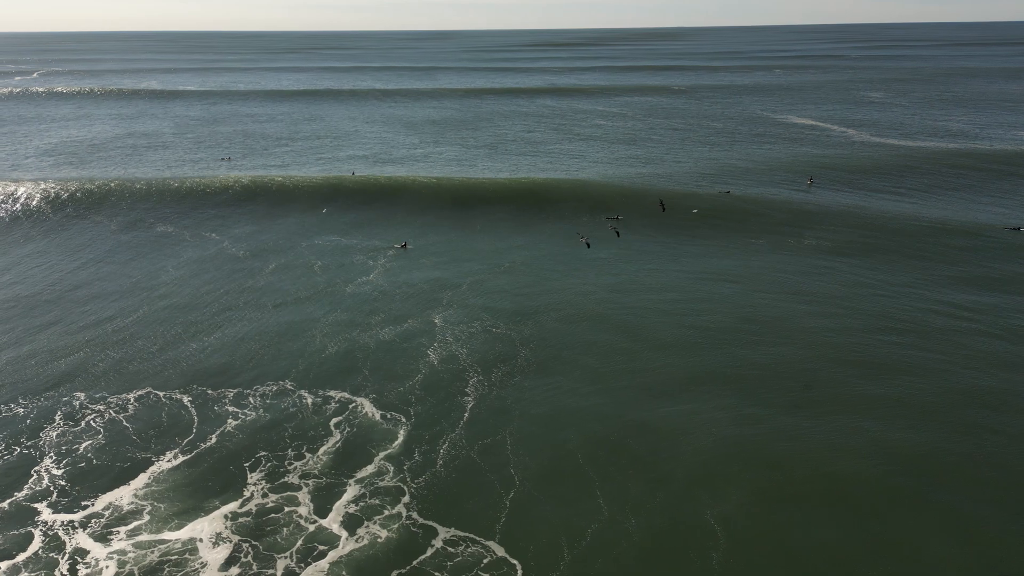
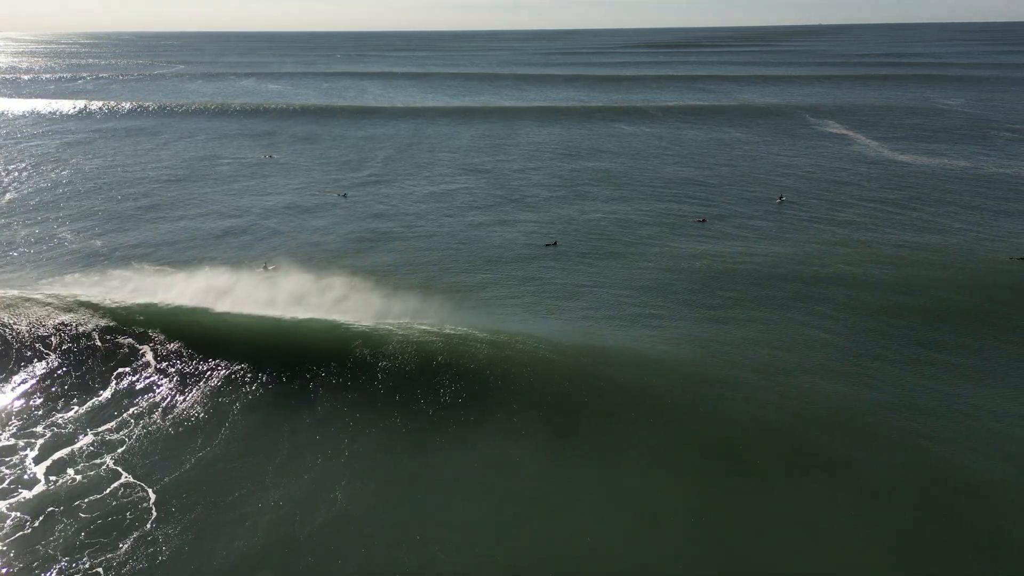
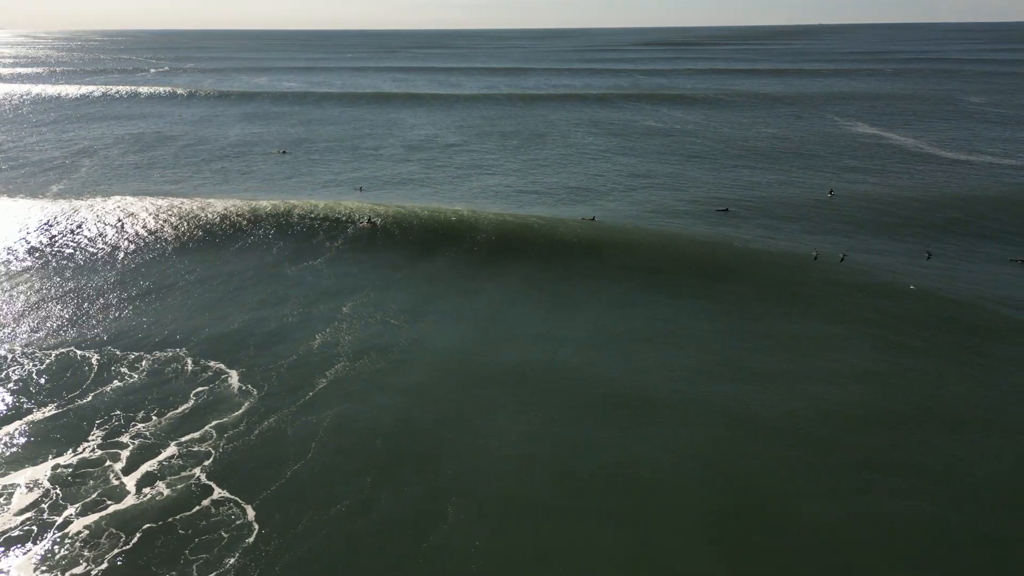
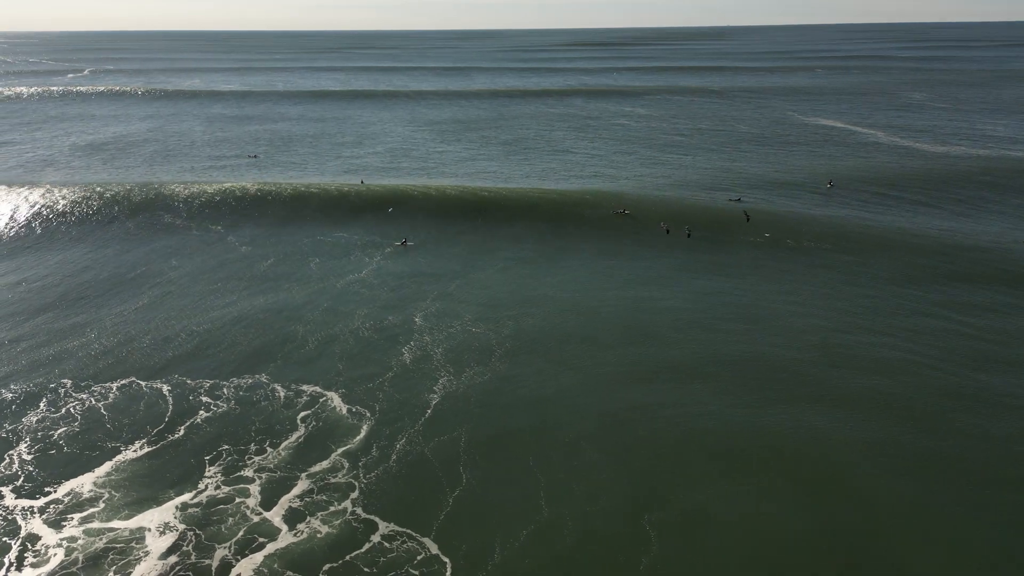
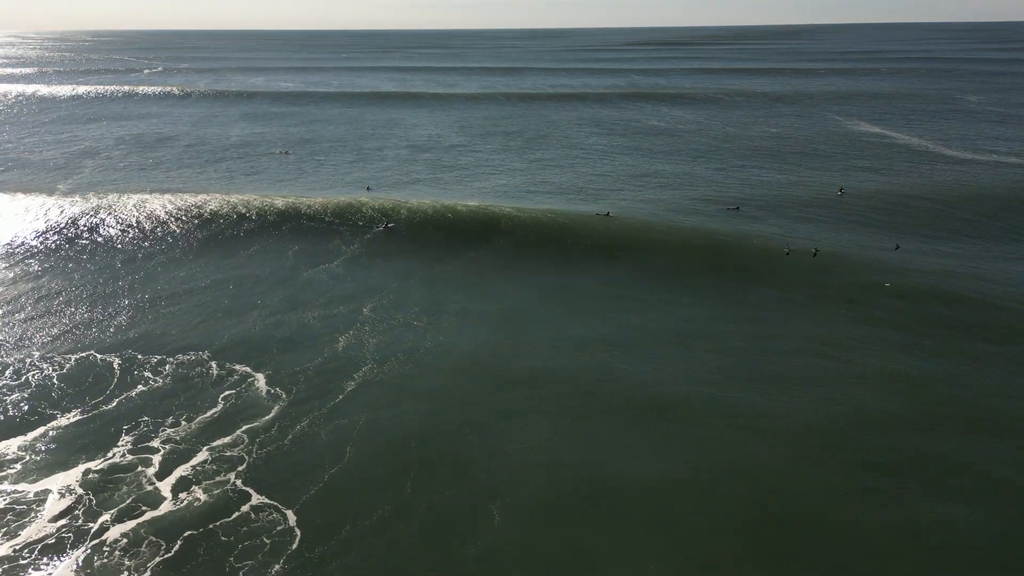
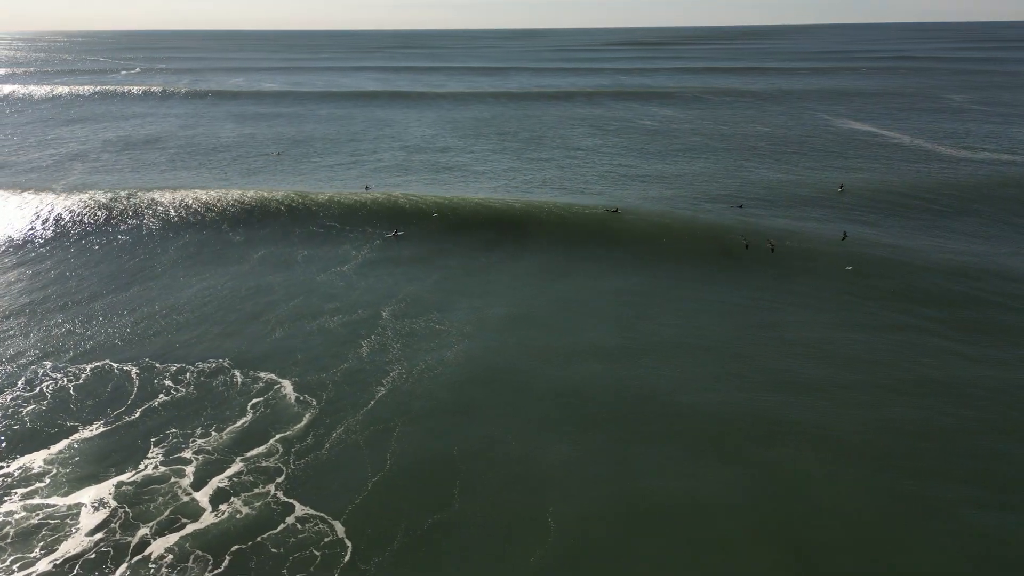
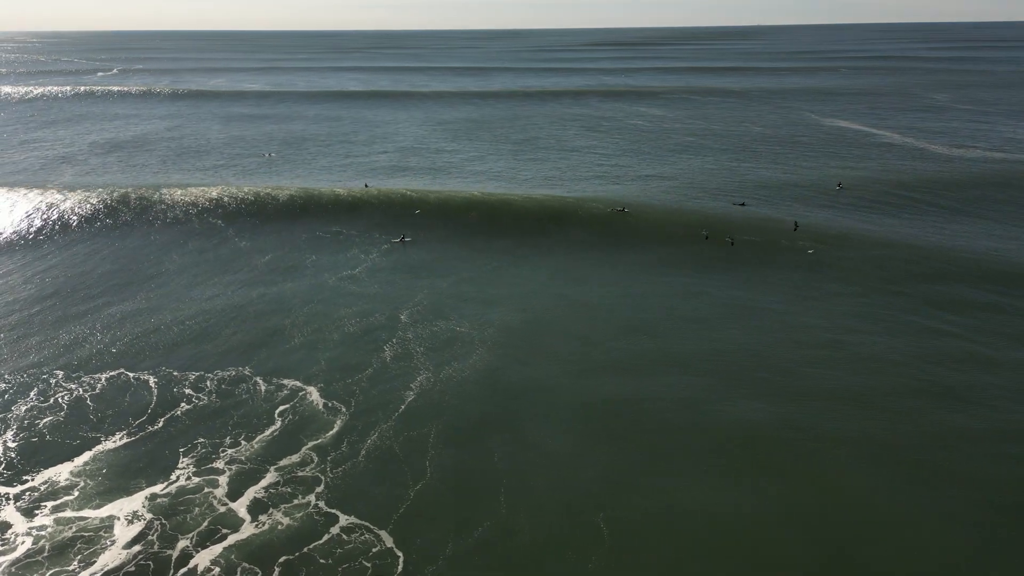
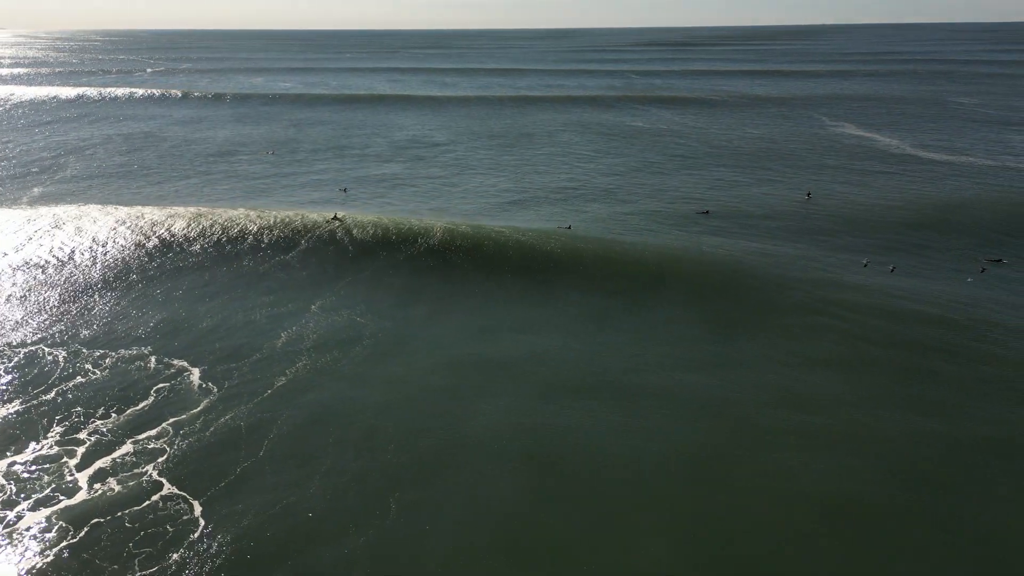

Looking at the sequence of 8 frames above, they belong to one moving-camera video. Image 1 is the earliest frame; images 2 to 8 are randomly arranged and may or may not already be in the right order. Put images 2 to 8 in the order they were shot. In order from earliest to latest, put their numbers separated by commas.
4, 7, 6, 5, 3, 8, 2
